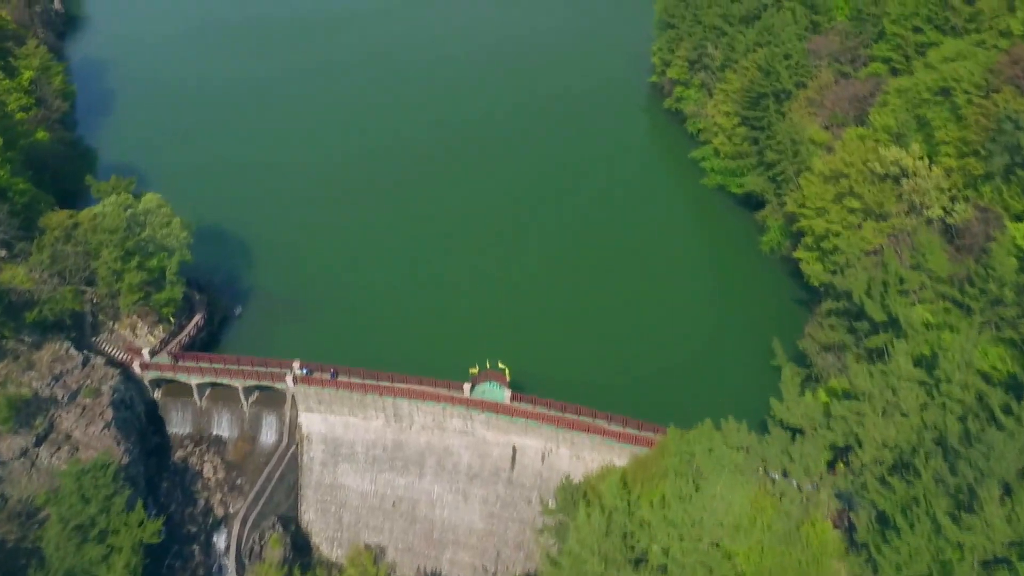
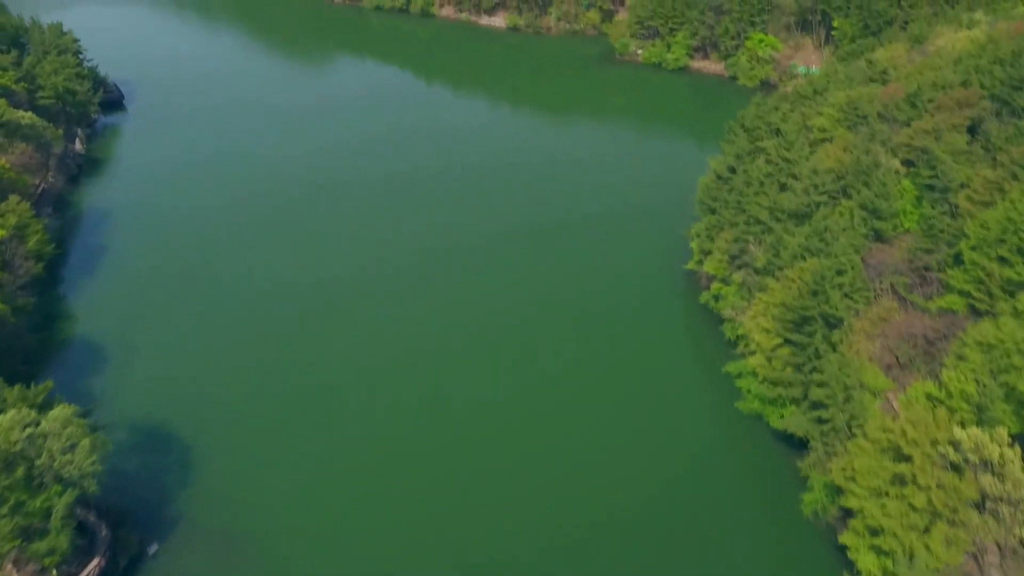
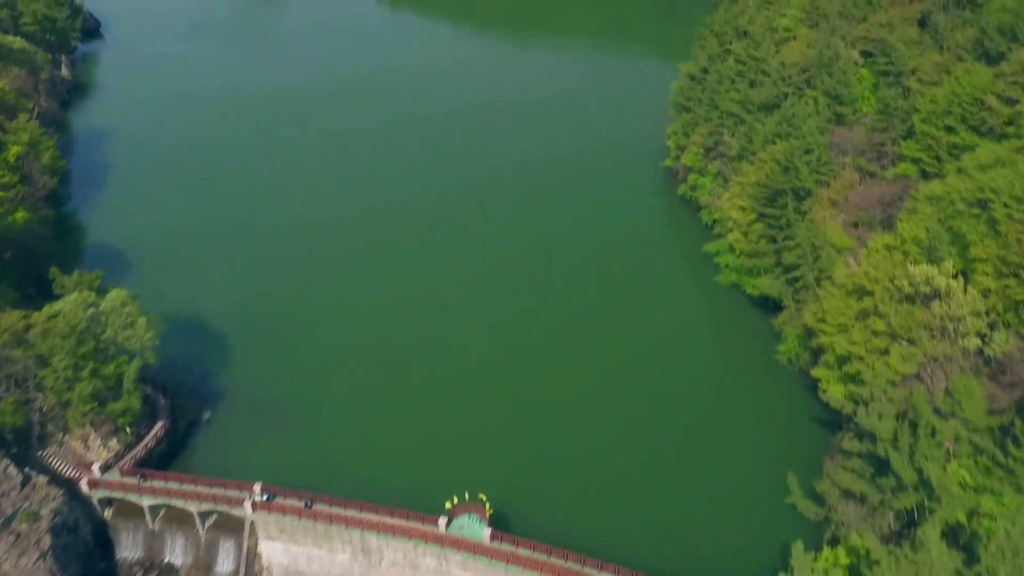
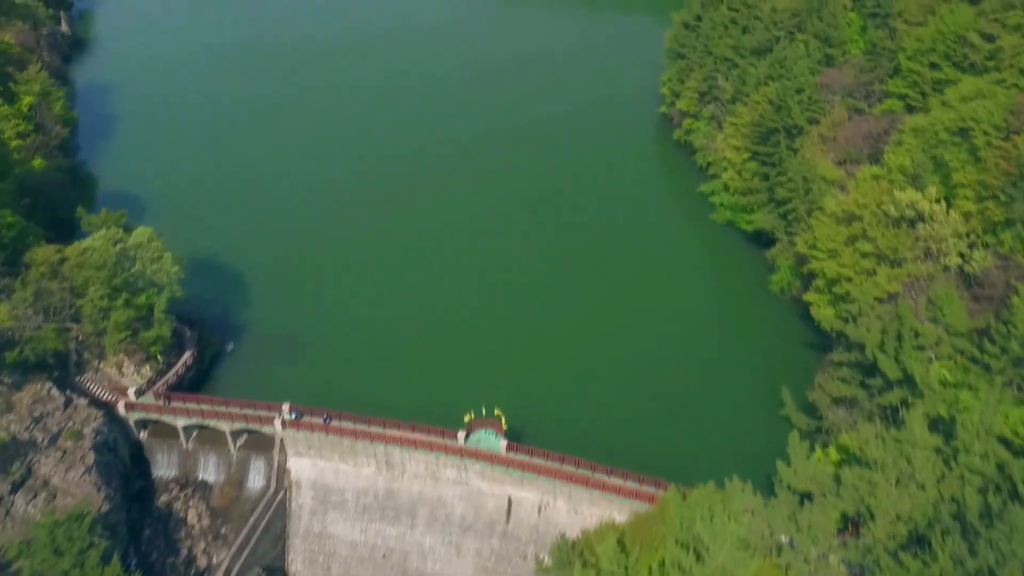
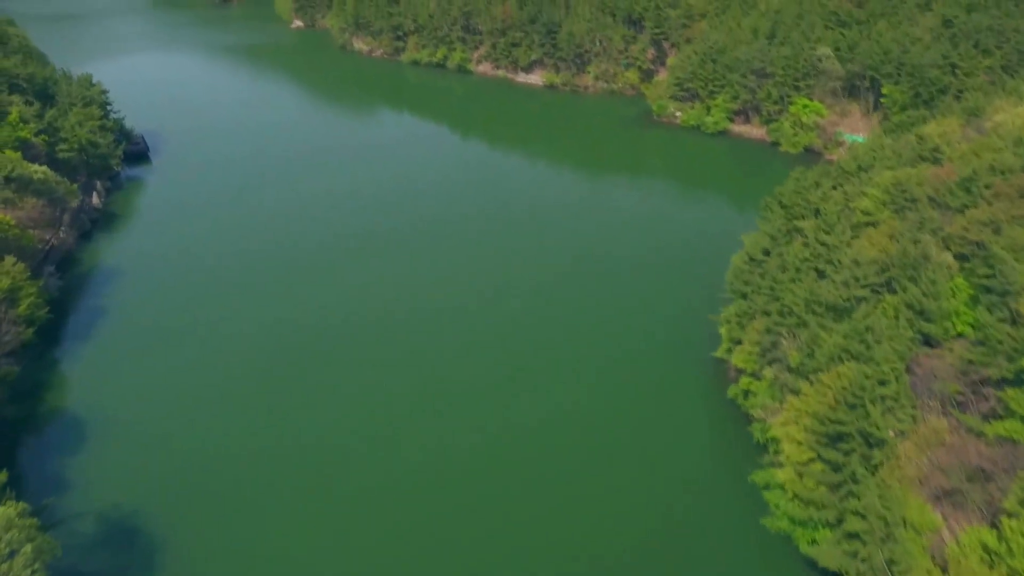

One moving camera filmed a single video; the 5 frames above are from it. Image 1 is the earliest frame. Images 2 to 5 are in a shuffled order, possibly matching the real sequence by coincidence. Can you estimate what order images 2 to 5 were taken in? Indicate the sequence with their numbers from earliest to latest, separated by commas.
4, 3, 2, 5
